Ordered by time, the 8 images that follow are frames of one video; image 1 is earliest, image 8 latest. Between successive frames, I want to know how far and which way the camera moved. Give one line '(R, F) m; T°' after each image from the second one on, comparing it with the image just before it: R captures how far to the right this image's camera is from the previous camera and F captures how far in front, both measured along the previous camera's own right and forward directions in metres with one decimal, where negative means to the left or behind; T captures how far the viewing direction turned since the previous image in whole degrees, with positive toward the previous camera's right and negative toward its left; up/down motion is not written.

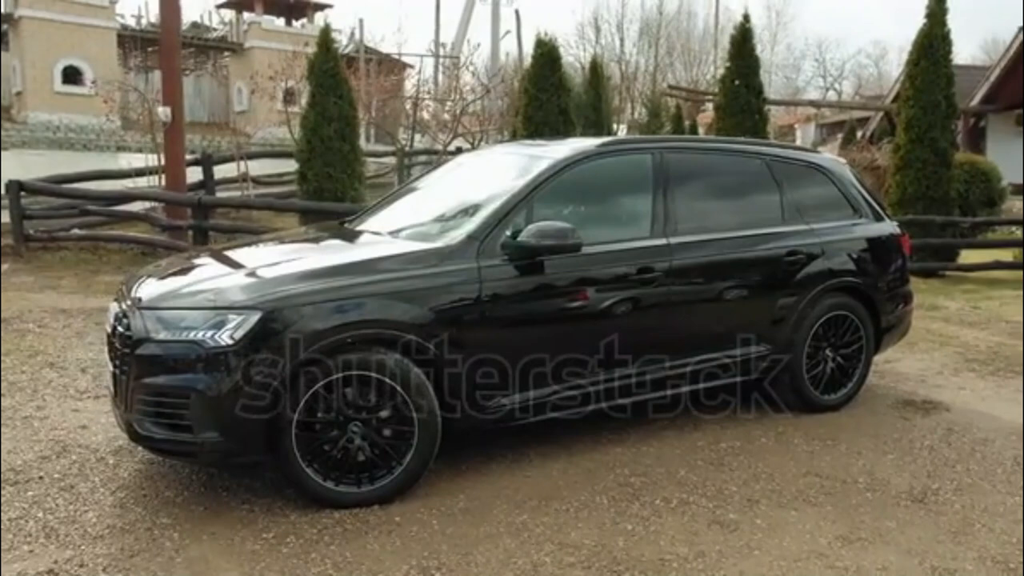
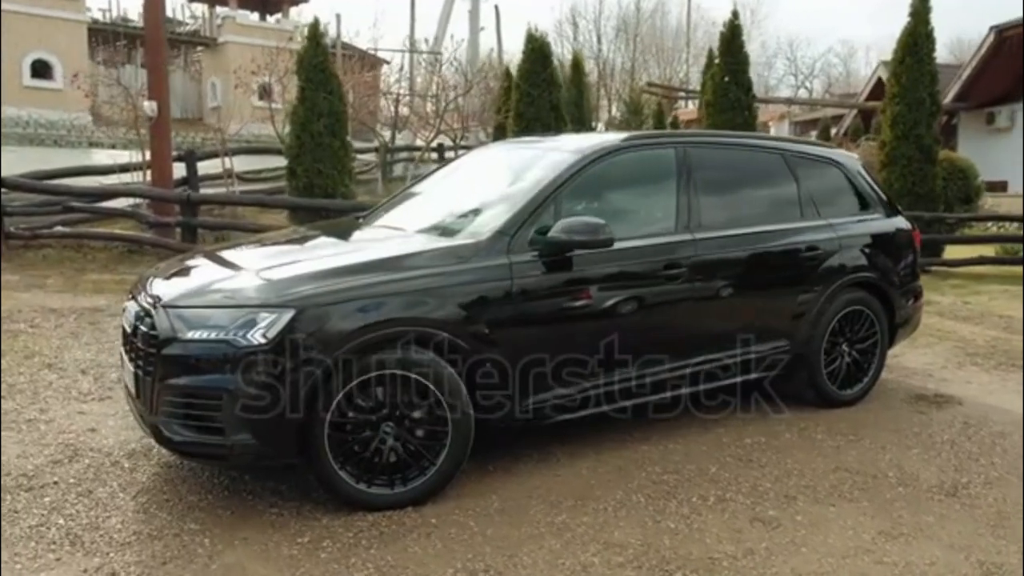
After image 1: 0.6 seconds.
(-0.2, +0.1) m; +2°
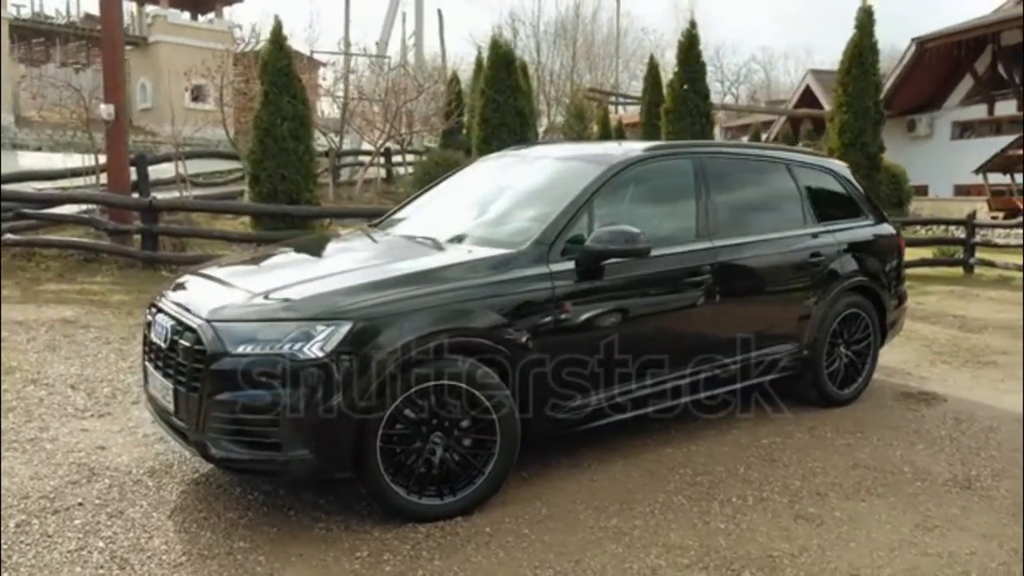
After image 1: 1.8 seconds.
(-0.4, 0.0) m; +5°
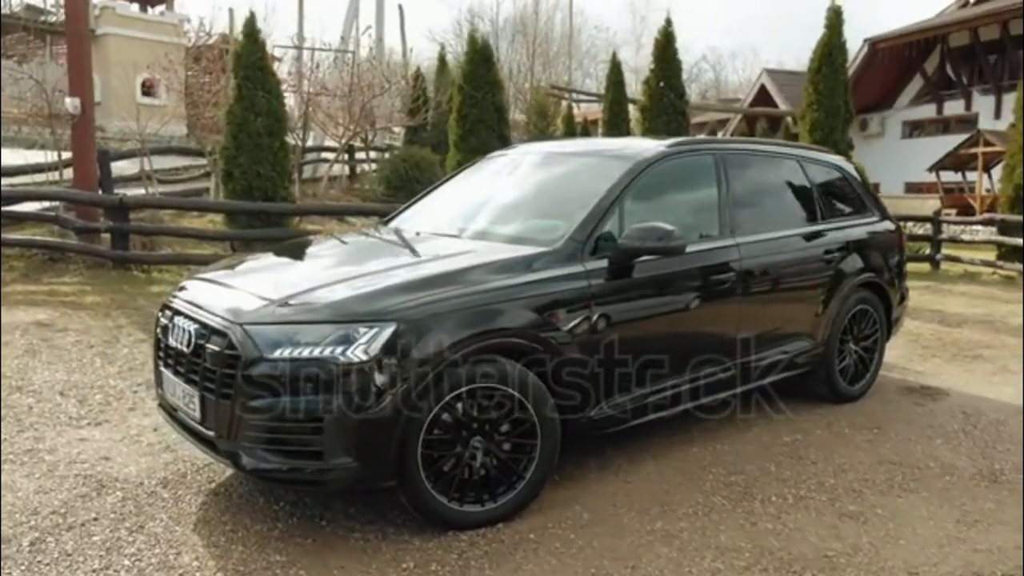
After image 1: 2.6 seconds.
(-0.3, +0.1) m; +3°
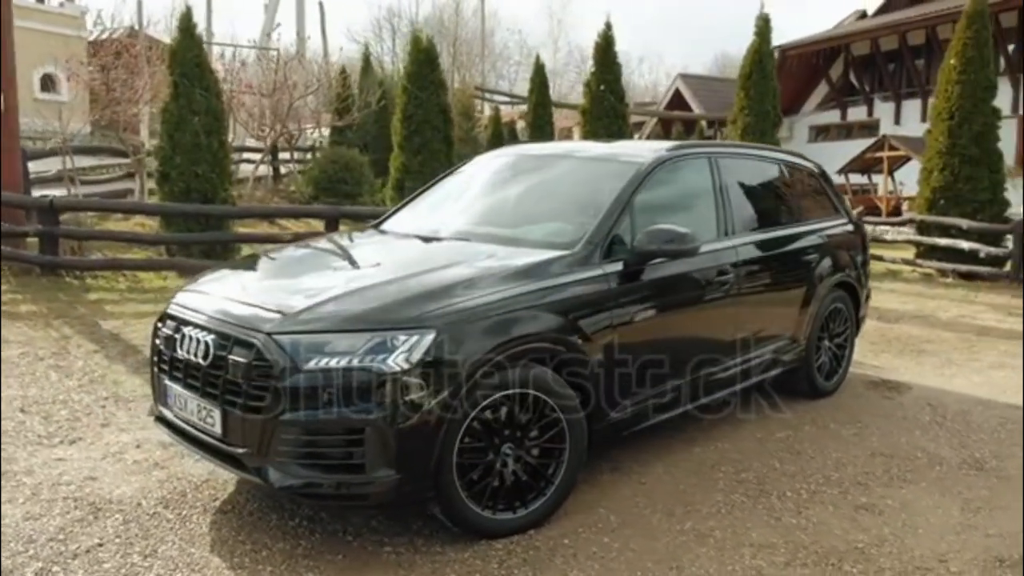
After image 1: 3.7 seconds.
(-0.4, +0.1) m; +6°
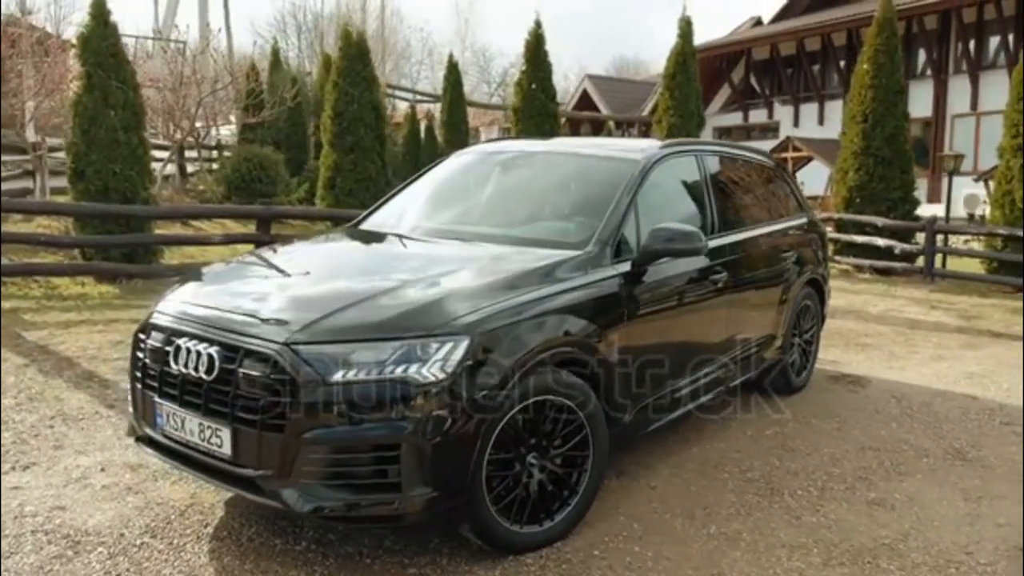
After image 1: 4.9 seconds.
(-0.4, +0.2) m; +7°
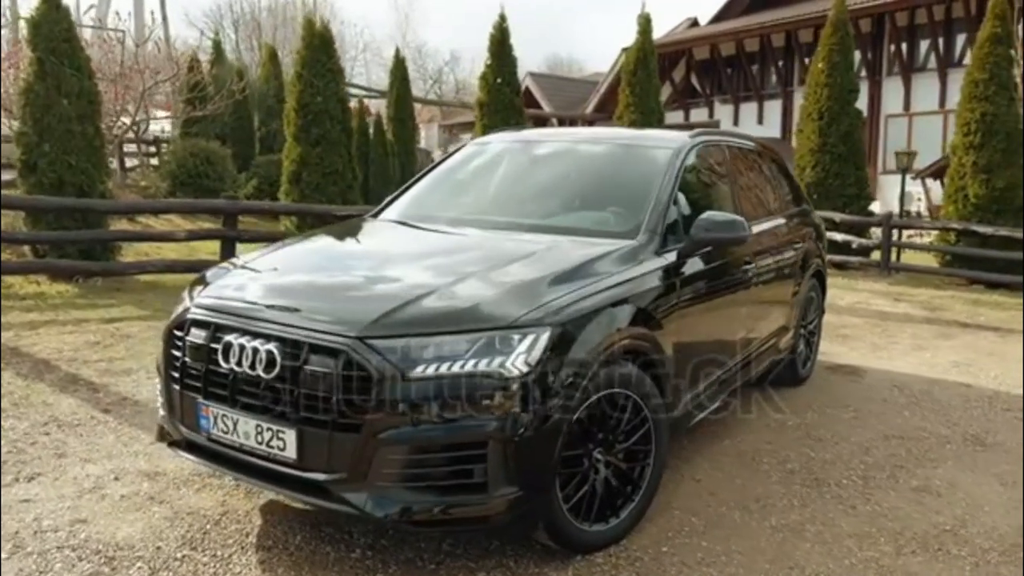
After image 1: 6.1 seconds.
(-0.4, +0.1) m; +5°
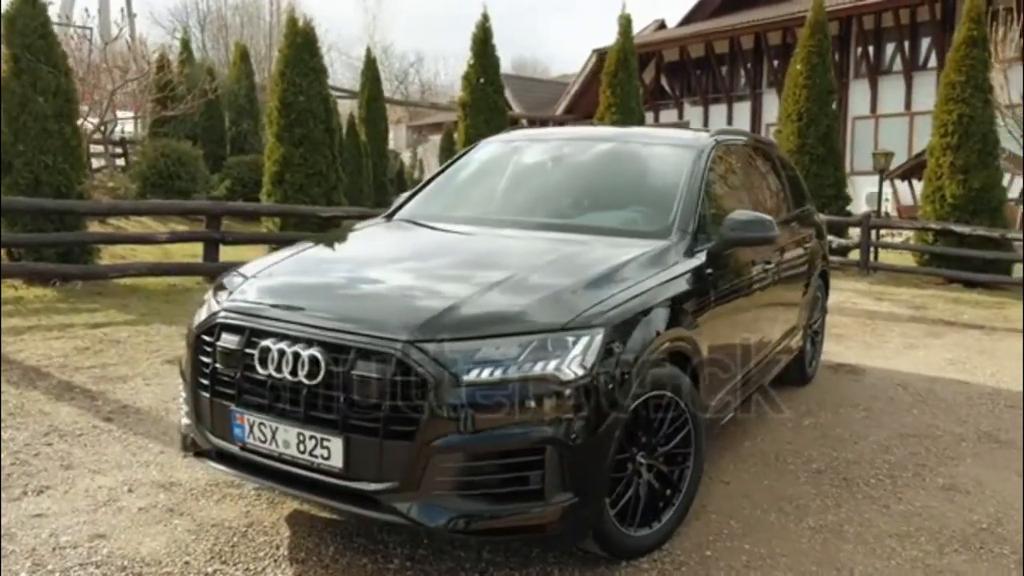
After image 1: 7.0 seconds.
(-0.2, +0.1) m; +3°
